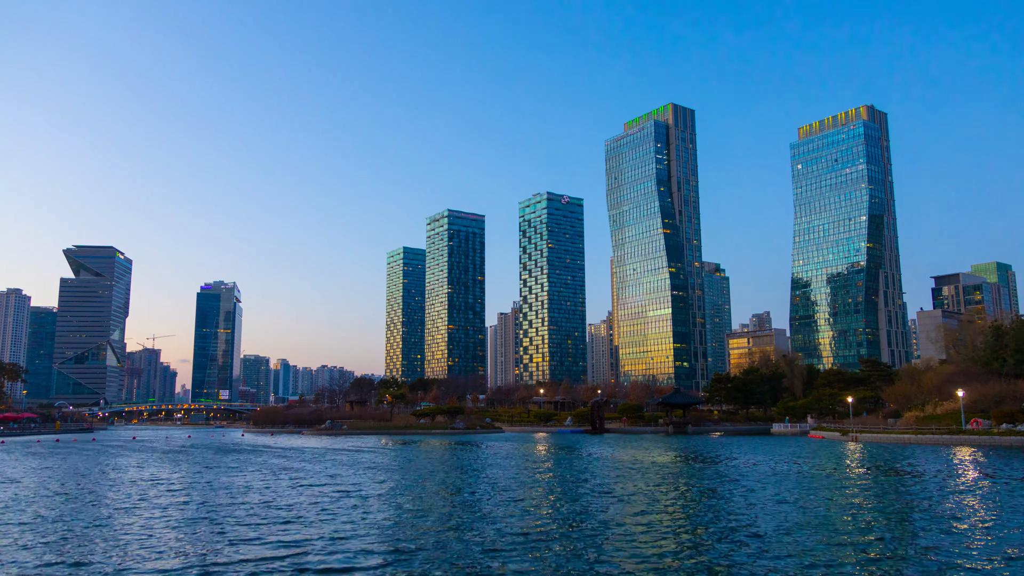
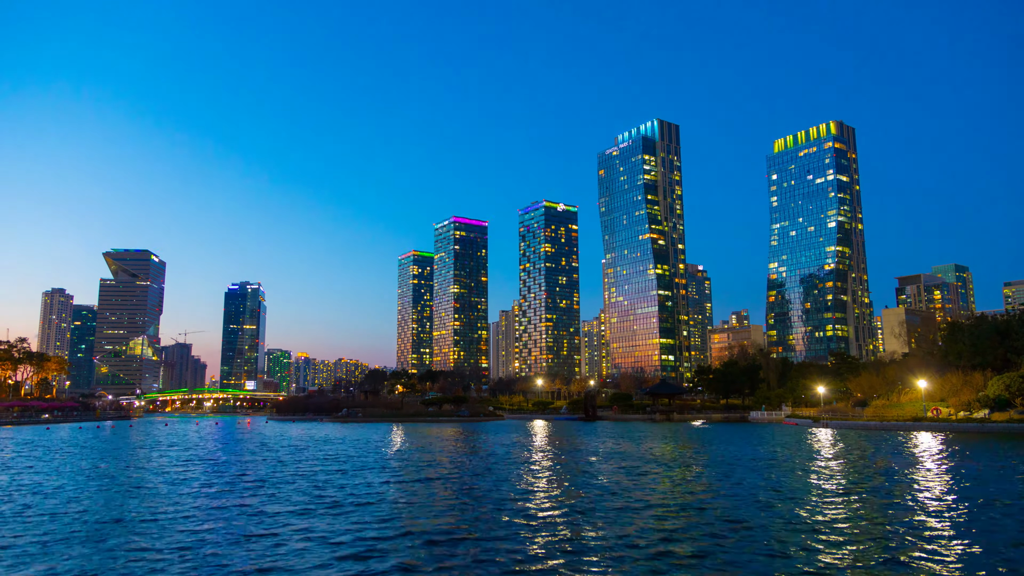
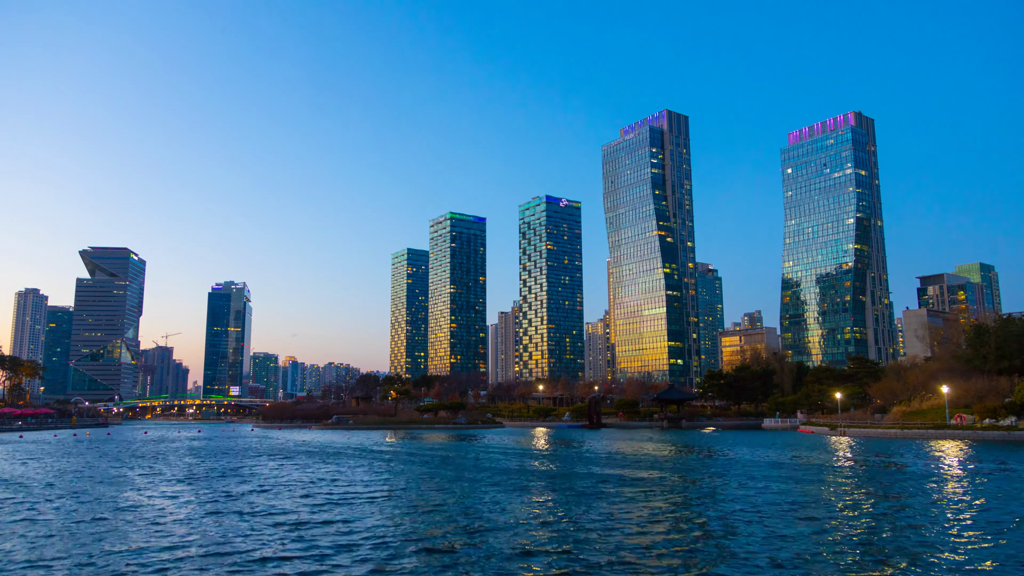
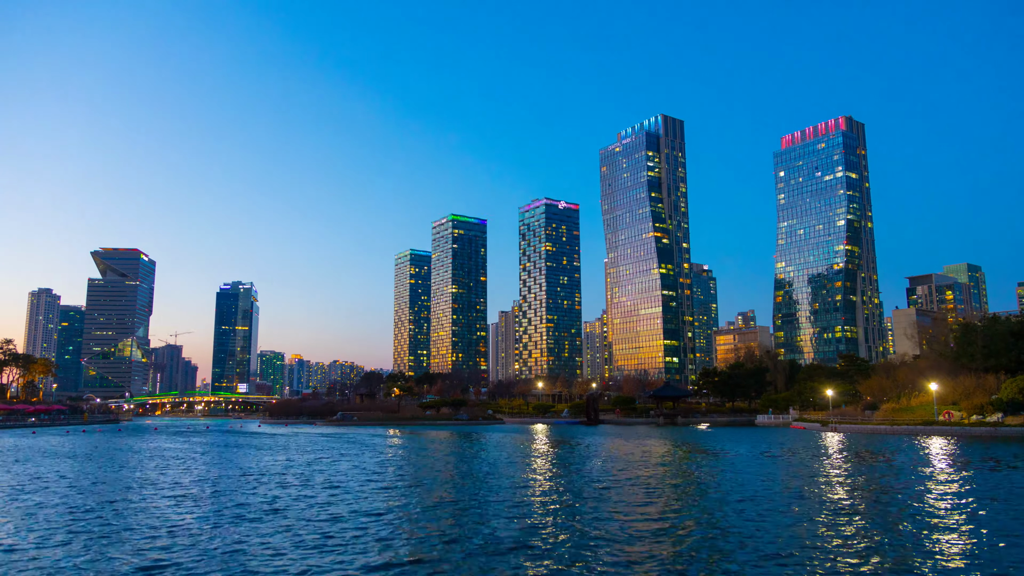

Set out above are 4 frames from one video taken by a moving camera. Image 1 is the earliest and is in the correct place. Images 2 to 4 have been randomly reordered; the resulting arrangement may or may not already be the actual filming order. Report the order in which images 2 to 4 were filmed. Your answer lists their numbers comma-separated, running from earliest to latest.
3, 4, 2
